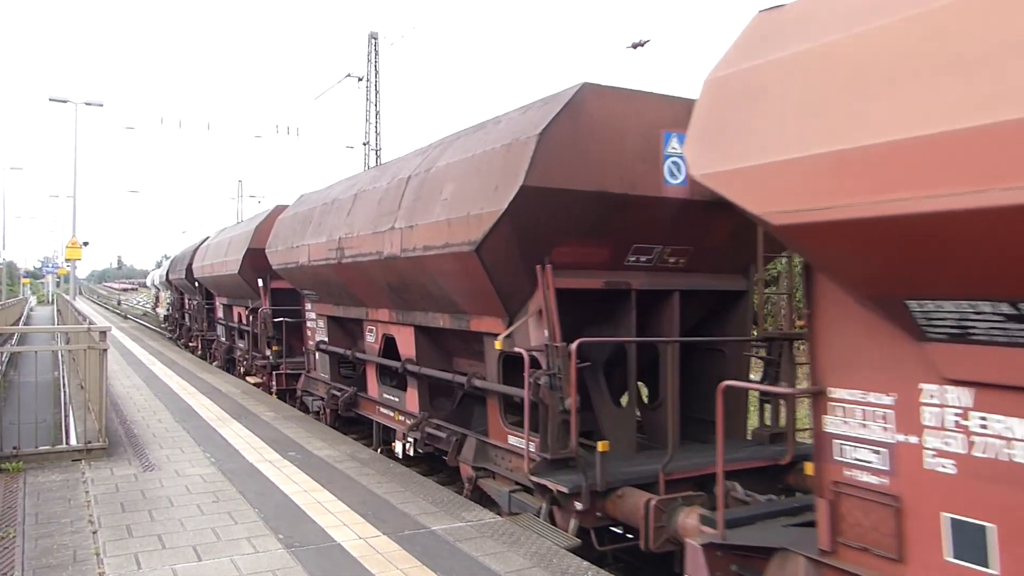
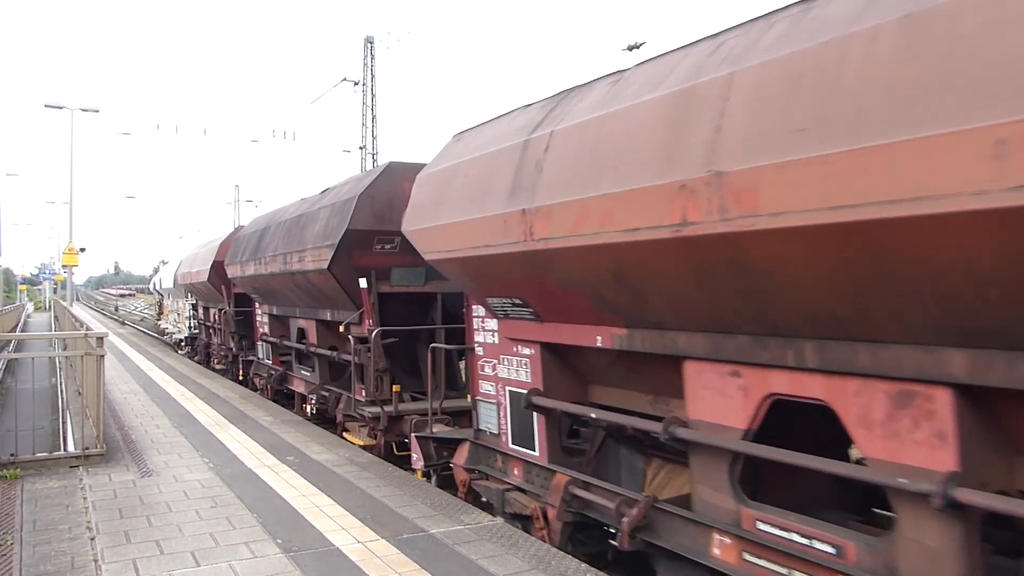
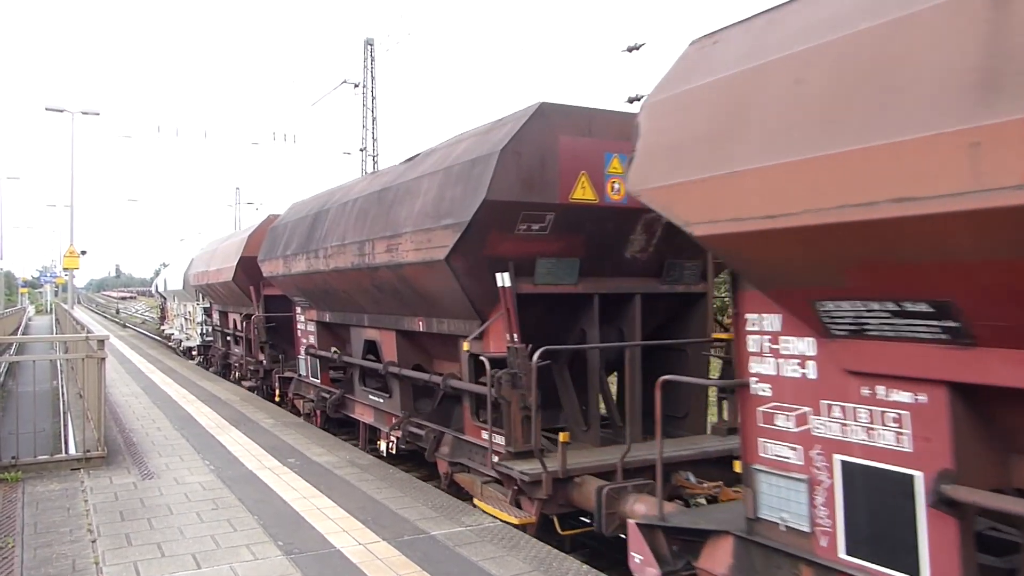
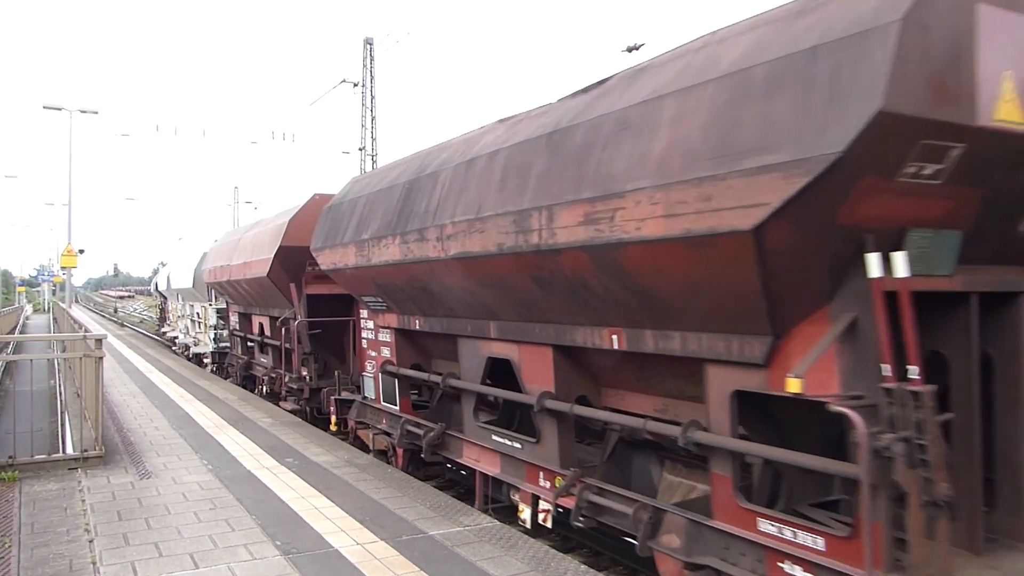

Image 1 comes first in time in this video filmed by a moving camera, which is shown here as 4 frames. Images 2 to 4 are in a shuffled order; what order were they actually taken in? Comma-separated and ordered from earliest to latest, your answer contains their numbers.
2, 3, 4
